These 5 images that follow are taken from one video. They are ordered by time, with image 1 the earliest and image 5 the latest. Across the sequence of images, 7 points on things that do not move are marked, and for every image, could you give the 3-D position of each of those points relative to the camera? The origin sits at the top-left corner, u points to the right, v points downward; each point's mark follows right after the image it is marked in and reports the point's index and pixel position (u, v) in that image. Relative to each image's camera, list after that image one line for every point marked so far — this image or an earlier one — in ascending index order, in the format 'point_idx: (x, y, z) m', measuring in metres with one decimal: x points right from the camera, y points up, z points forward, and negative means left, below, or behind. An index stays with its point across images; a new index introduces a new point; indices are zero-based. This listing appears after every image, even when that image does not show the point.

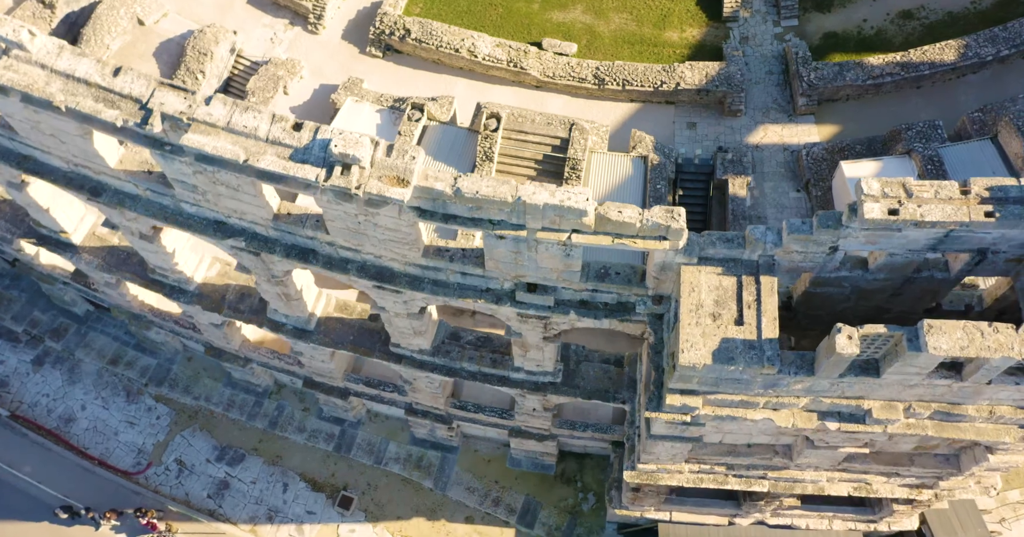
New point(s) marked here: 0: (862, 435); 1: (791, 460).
0: (+7.0, -3.4, +16.9) m
1: (+6.6, -4.5, +19.9) m
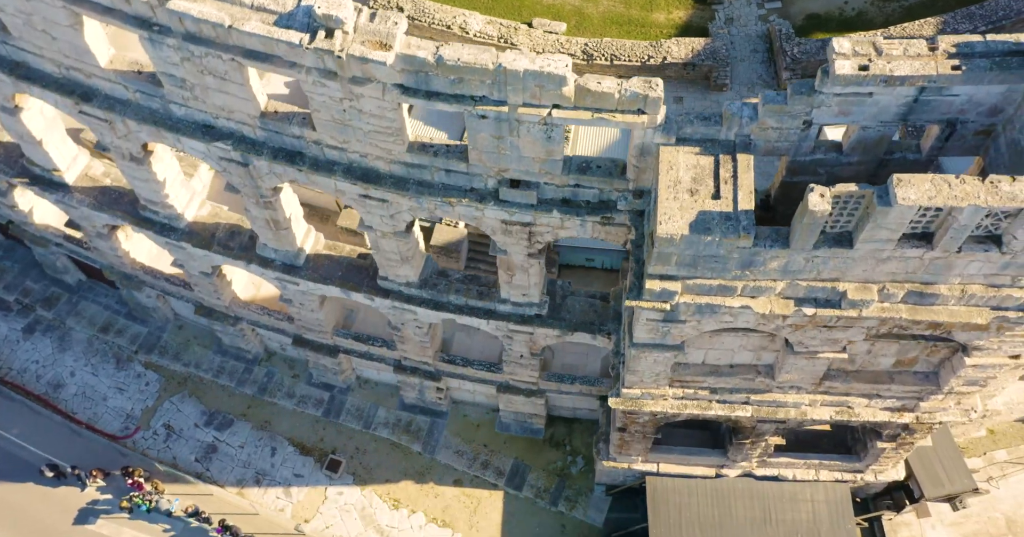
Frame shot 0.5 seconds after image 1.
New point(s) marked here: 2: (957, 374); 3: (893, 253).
0: (+6.7, -1.3, +17.2) m
1: (+6.2, -2.7, +20.1) m
2: (+9.9, -2.3, +18.6) m
3: (+6.6, +0.3, +14.6) m
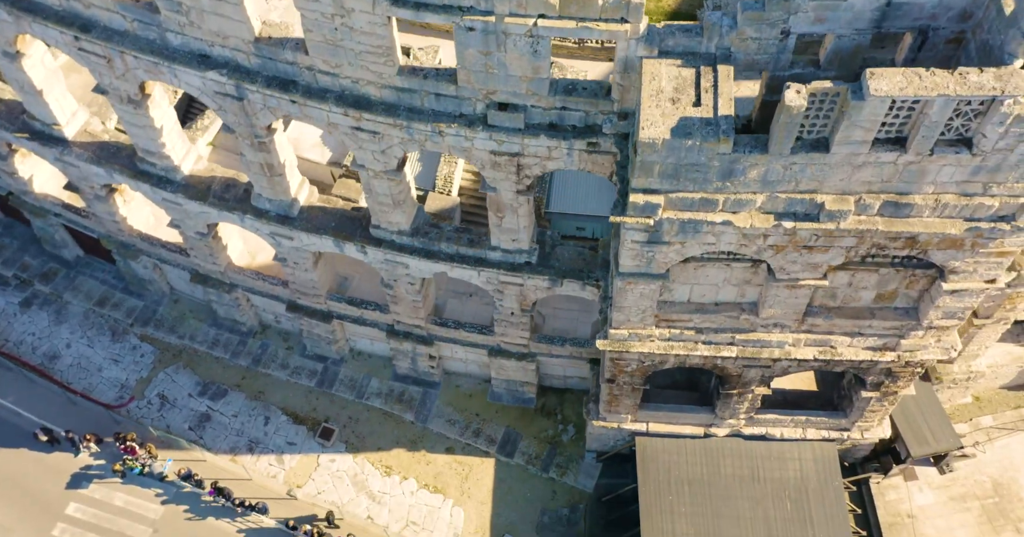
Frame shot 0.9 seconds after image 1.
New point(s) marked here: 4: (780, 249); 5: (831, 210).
0: (+6.5, +0.2, +17.6) m
1: (+6.0, -1.2, +20.5) m
2: (+9.6, -0.8, +19.0) m
3: (+6.4, +2.0, +15.1) m
4: (+5.5, +0.4, +17.3) m
5: (+6.0, +1.1, +15.8) m
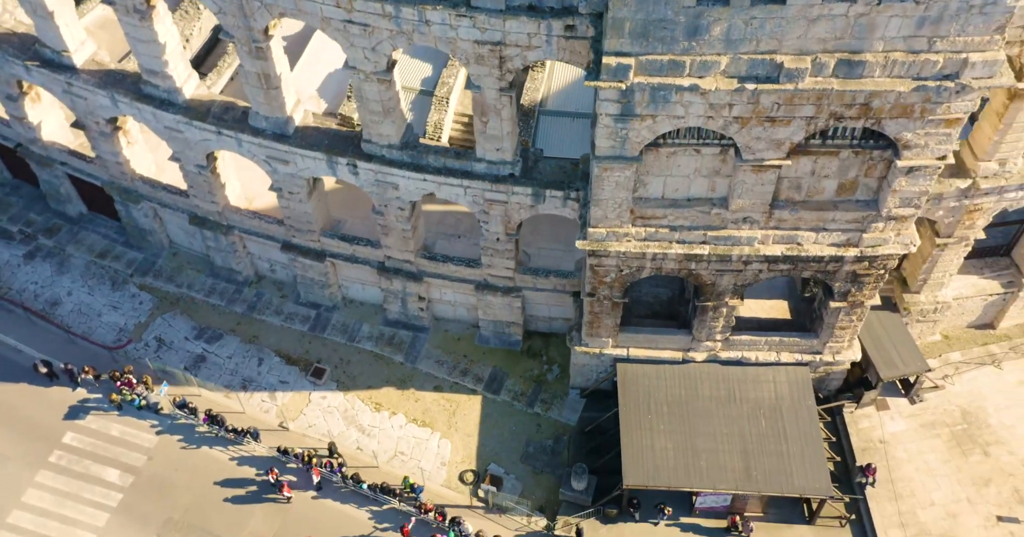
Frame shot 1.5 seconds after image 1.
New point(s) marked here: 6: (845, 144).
0: (+6.1, +3.1, +19.0) m
1: (+5.6, +1.5, +21.8) m
2: (+9.2, +1.9, +20.4) m
3: (+6.0, +4.9, +16.5) m
4: (+5.1, +3.3, +18.6) m
5: (+5.6, +4.0, +17.2) m
6: (+8.0, +2.9, +19.7) m
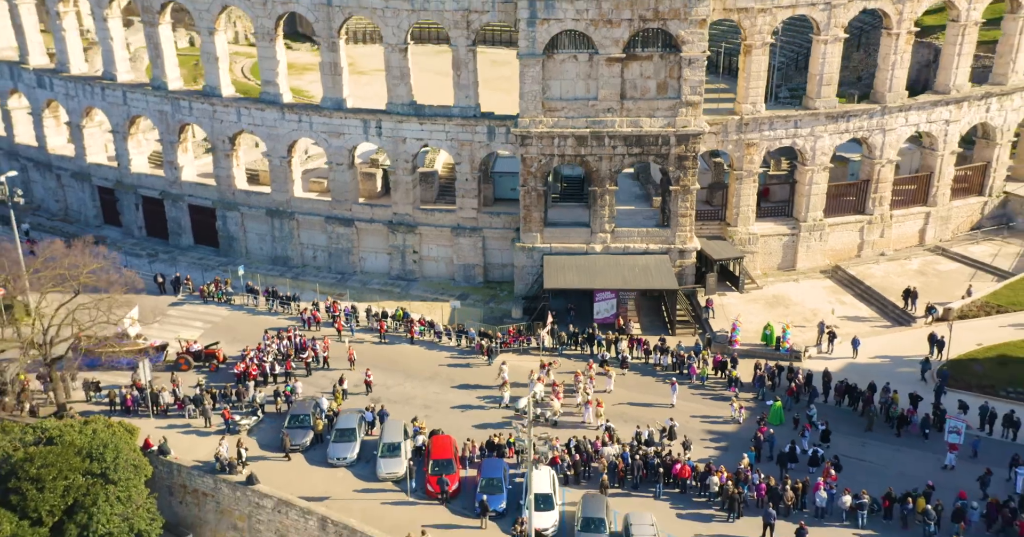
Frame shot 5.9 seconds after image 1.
0: (+4.6, +10.5, +38.6) m
1: (+4.0, +7.8, +40.3) m
2: (+7.7, +8.8, +39.4) m
3: (+4.6, +13.4, +37.4) m
4: (+3.7, +10.9, +38.4) m
5: (+4.2, +12.3, +37.5) m
6: (+6.5, +10.0, +39.3) m
